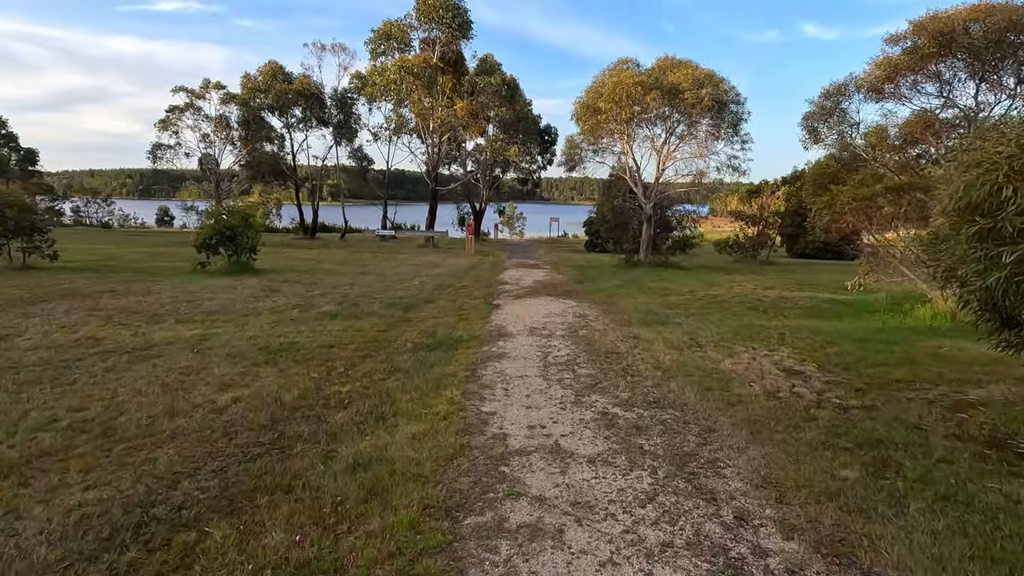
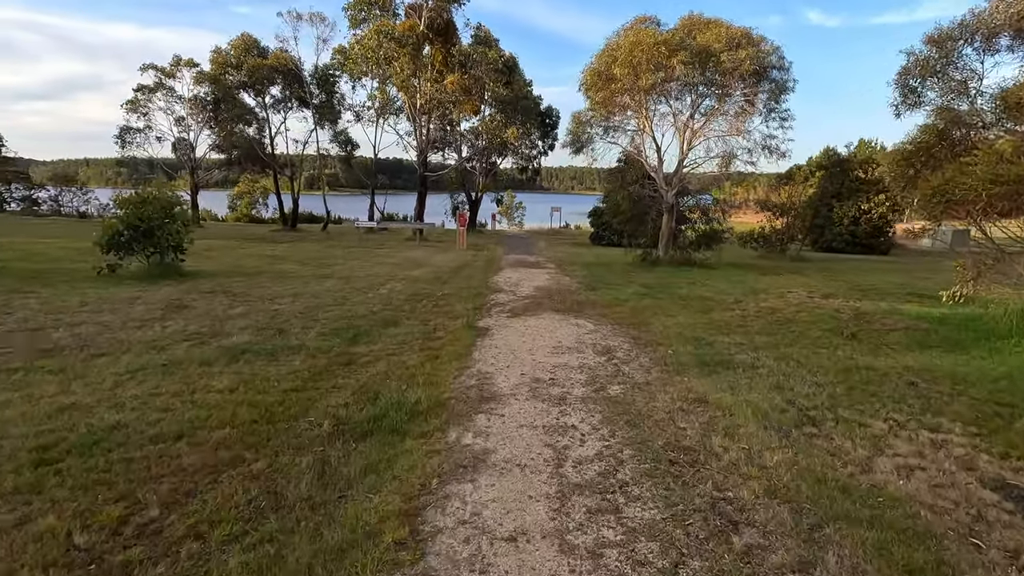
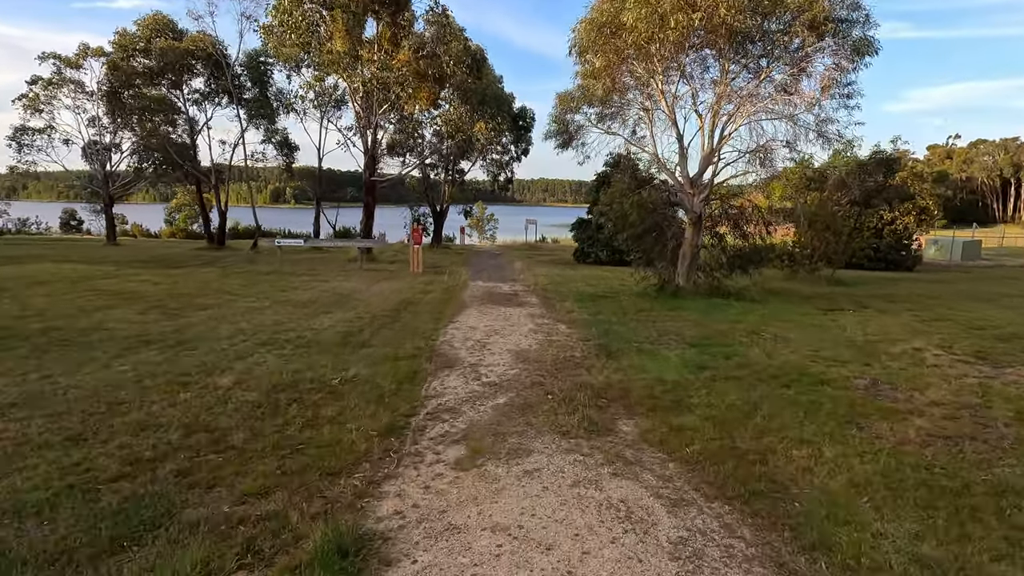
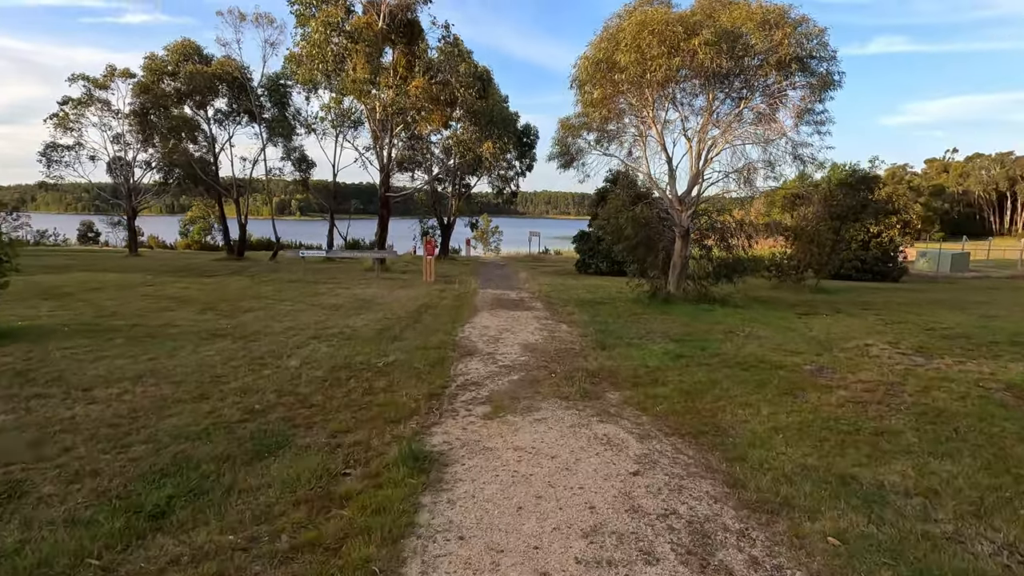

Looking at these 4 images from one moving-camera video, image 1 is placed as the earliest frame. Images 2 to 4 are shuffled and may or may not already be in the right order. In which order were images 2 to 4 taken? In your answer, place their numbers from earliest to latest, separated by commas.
2, 4, 3
